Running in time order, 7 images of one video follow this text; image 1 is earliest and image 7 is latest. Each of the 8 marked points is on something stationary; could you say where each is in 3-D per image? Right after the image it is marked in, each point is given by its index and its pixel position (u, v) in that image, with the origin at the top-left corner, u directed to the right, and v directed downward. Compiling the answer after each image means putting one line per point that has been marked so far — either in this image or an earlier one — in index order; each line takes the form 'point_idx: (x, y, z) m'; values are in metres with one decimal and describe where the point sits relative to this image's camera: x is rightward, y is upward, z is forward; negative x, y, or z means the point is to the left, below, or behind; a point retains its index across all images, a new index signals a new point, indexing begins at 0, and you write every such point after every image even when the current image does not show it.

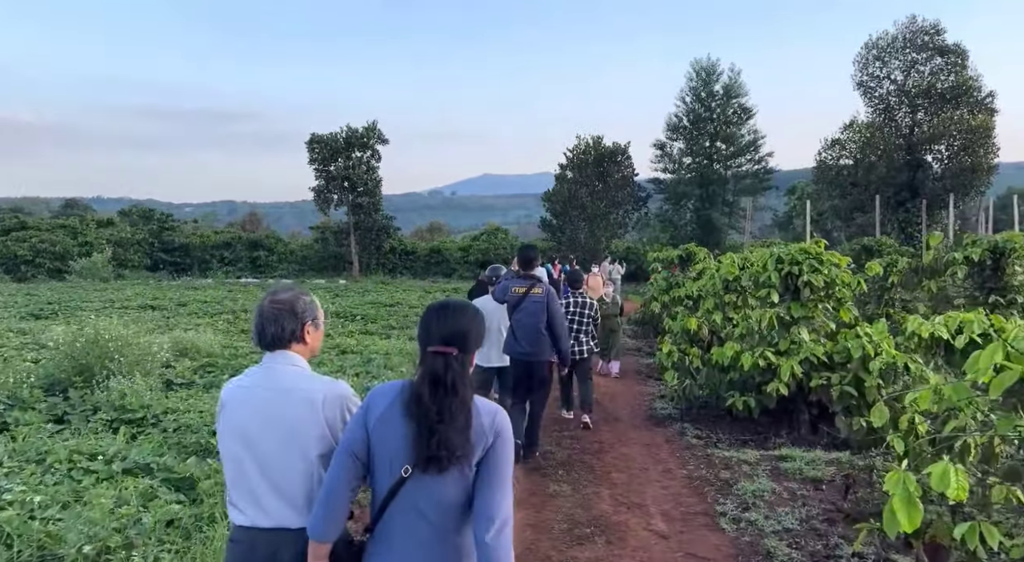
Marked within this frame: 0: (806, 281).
0: (+2.9, 0.0, +7.0) m
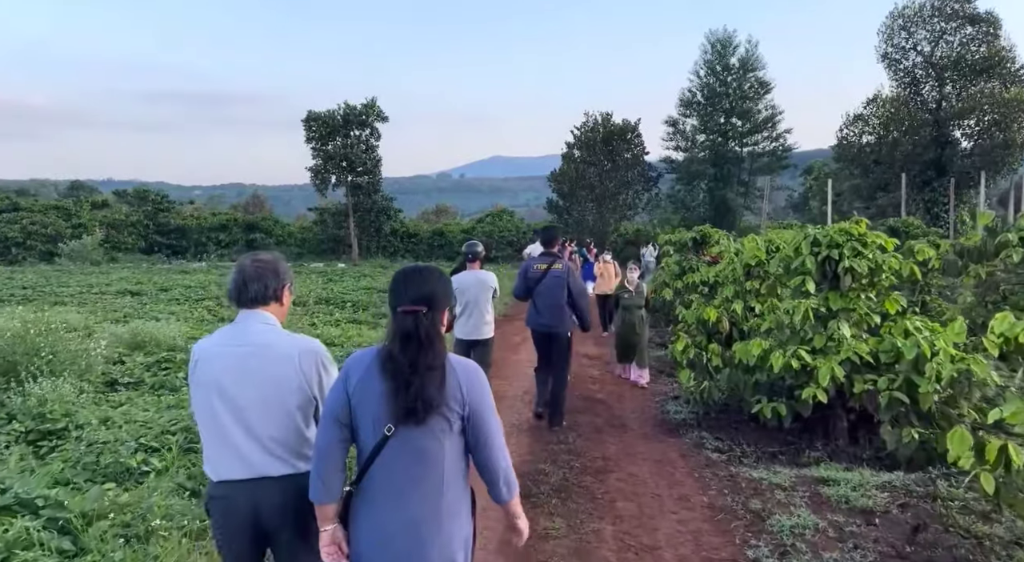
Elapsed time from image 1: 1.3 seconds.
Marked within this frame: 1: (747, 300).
0: (+2.8, +0.1, +6.0) m
1: (+2.9, -0.3, +8.7) m
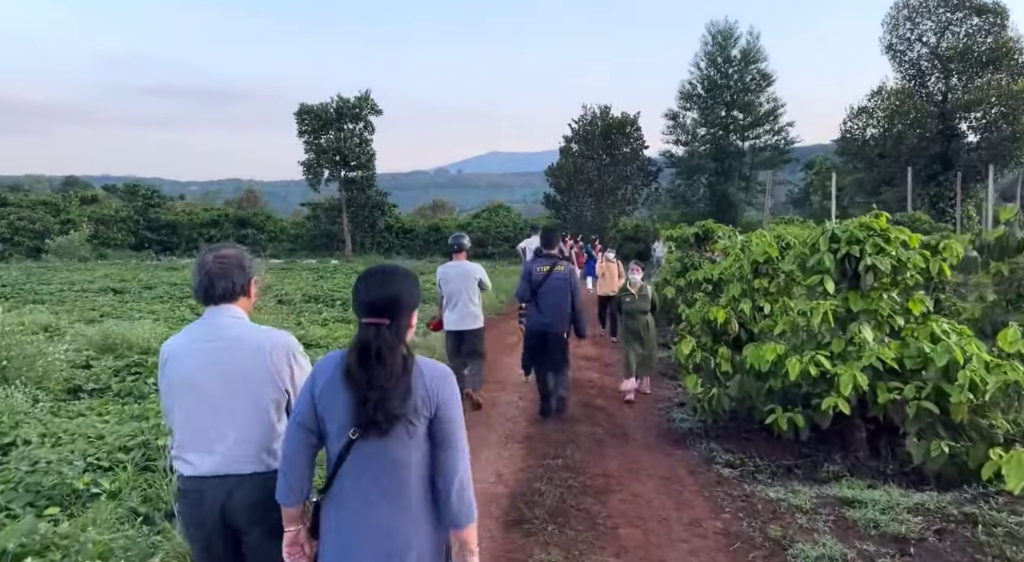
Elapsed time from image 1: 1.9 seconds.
0: (+2.8, +0.1, +5.5) m
1: (+2.8, -0.2, +8.2) m
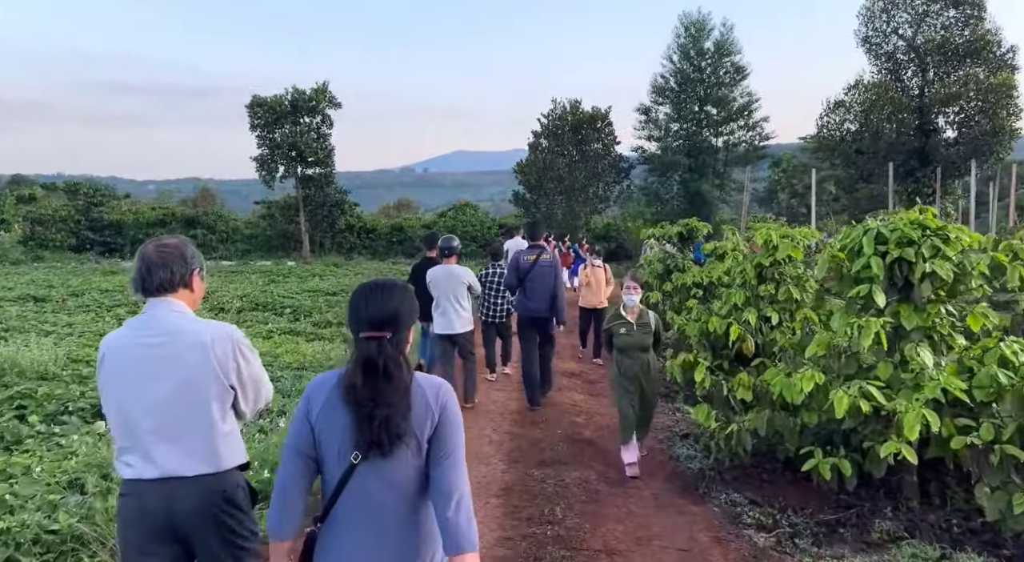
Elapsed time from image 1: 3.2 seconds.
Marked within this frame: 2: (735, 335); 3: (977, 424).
0: (+2.6, +0.1, +4.4) m
1: (+2.5, -0.3, +7.2) m
2: (+2.1, -0.5, +6.7) m
3: (+2.7, -0.8, +4.2) m
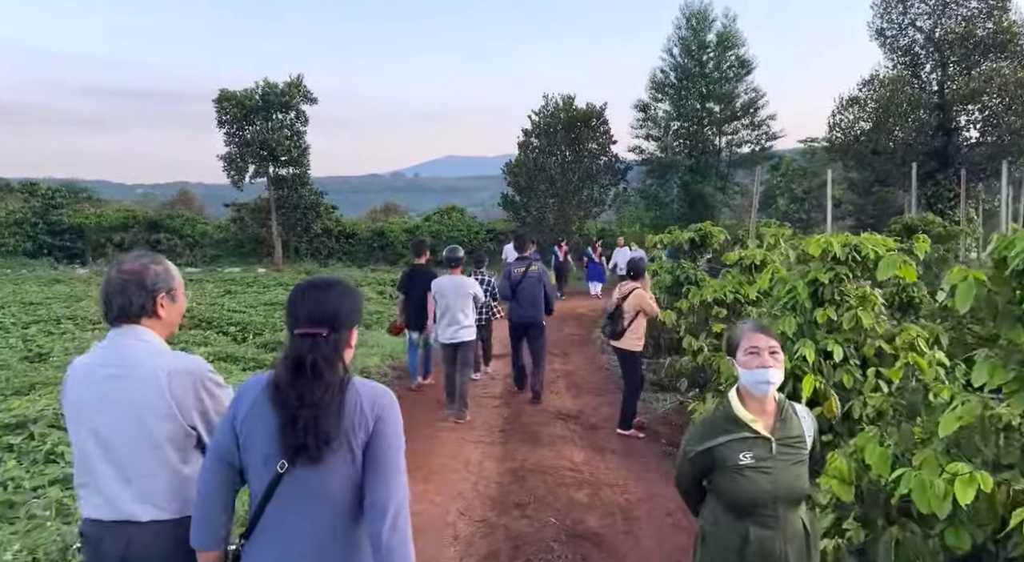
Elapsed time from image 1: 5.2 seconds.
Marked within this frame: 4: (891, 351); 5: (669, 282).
0: (+2.5, -0.1, +2.7) m
1: (+2.4, -0.5, +5.4) m
2: (+1.9, -0.7, +4.9) m
3: (+2.6, -1.0, +2.4) m
4: (+2.9, -0.5, +5.4) m
5: (+2.3, 0.0, +10.2) m
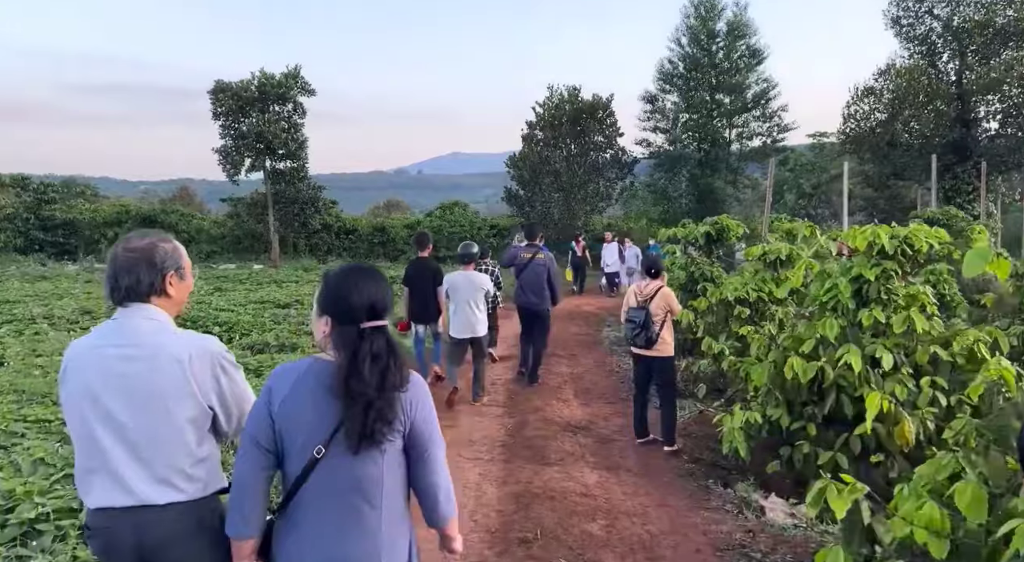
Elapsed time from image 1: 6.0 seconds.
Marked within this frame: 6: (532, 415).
0: (+2.5, -0.1, +2.0) m
1: (+2.4, -0.5, +4.7) m
2: (+1.9, -0.7, +4.2) m
3: (+2.6, -1.0, +1.8) m
4: (+2.9, -0.5, +4.7) m
5: (+2.3, 0.0, +9.5) m
6: (+0.2, -1.3, +6.7) m
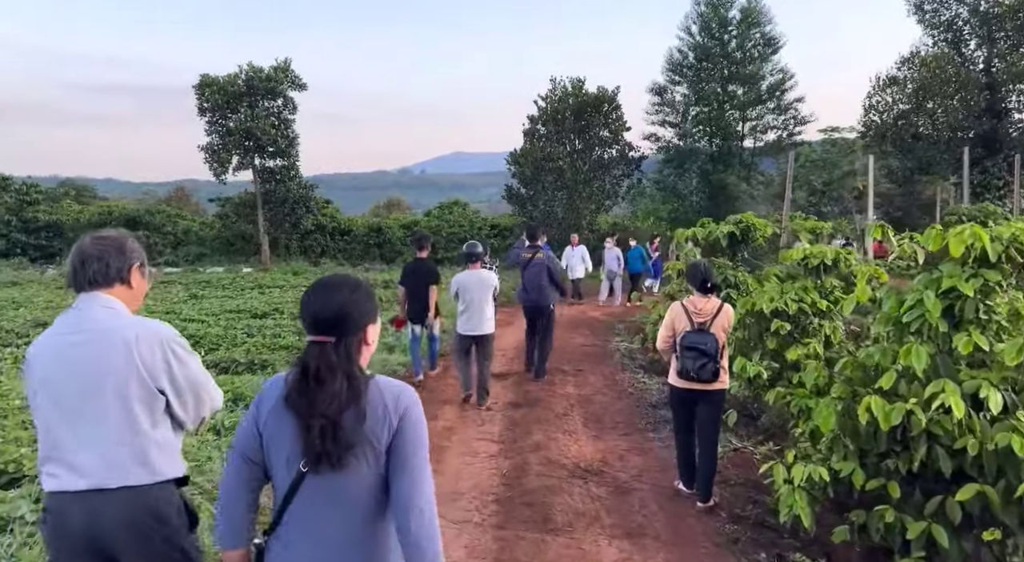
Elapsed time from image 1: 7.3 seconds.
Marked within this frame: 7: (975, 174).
0: (+2.4, -0.2, +0.9) m
1: (+2.4, -0.5, +3.6) m
2: (+1.9, -0.7, +3.1) m
3: (+2.6, -1.1, +0.6) m
4: (+2.9, -0.6, +3.6) m
5: (+2.3, -0.1, +8.4) m
6: (+0.2, -1.4, +5.6) m
7: (+12.4, +2.8, +19.1) m
